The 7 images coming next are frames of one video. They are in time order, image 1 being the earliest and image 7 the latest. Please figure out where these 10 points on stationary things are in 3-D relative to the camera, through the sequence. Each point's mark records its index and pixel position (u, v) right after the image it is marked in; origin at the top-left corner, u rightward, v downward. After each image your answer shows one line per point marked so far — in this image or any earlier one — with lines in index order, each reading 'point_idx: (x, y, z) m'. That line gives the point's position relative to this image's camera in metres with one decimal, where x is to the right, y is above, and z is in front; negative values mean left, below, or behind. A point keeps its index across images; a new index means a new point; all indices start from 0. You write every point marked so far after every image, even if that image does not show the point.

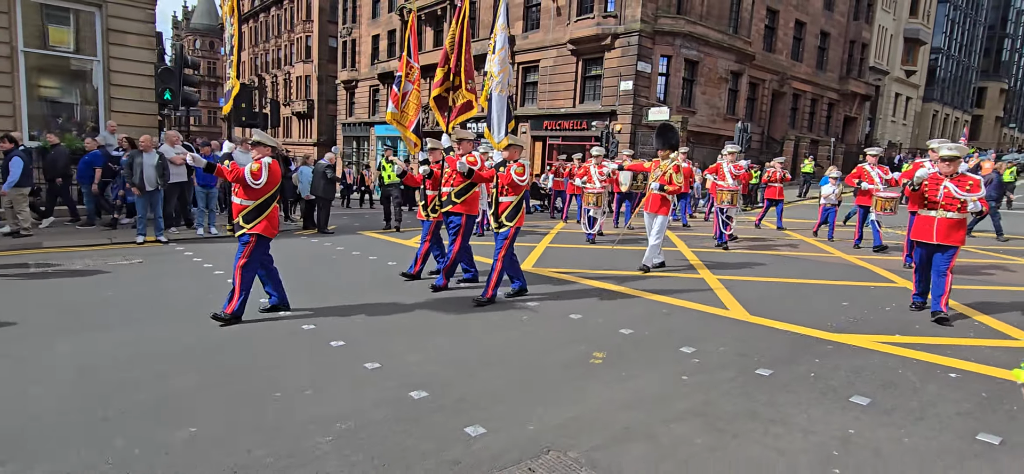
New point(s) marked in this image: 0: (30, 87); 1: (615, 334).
0: (-11.2, +3.5, +13.3) m
1: (+0.9, -0.9, +5.1) m
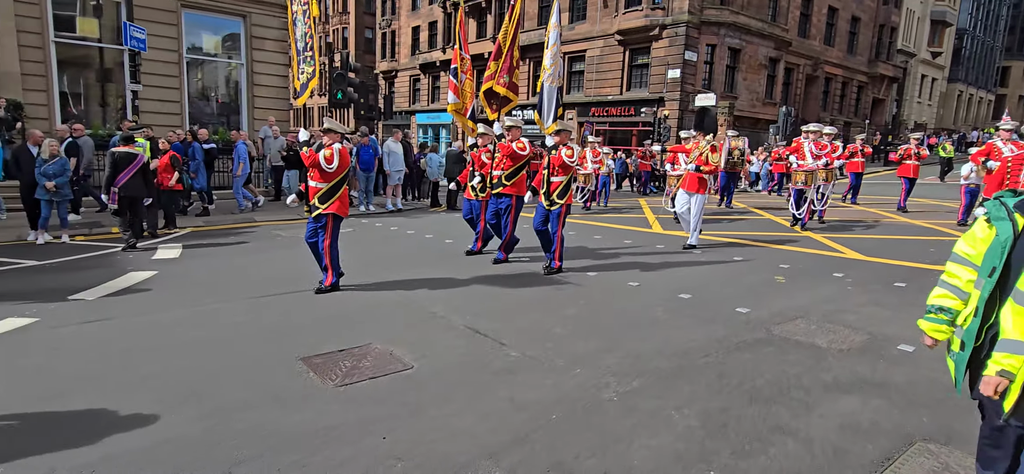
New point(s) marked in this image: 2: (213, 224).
0: (-8.7, +4.0, +15.4) m
1: (+3.3, -0.4, +7.1) m
2: (-5.9, +0.3, +11.3) m
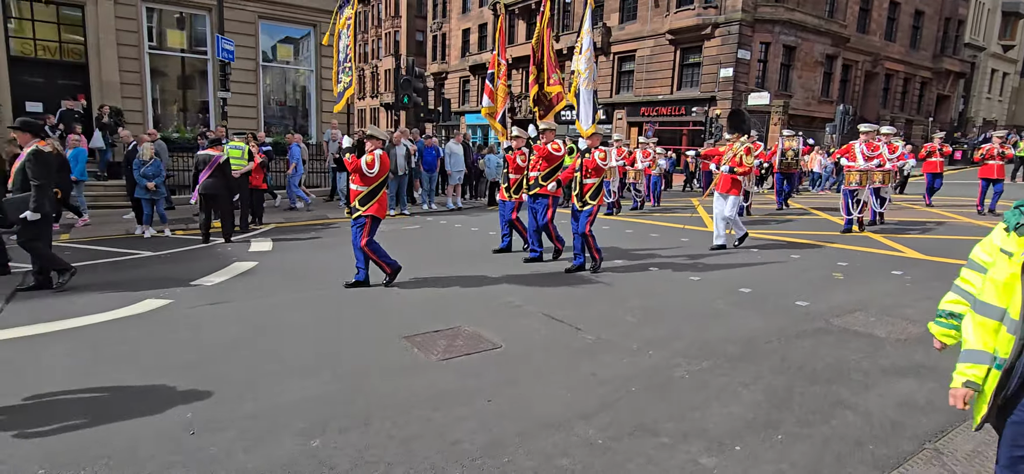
0: (-7.1, +4.2, +16.5) m
1: (+4.2, -0.4, +7.3) m
2: (-4.7, +0.4, +12.2) m
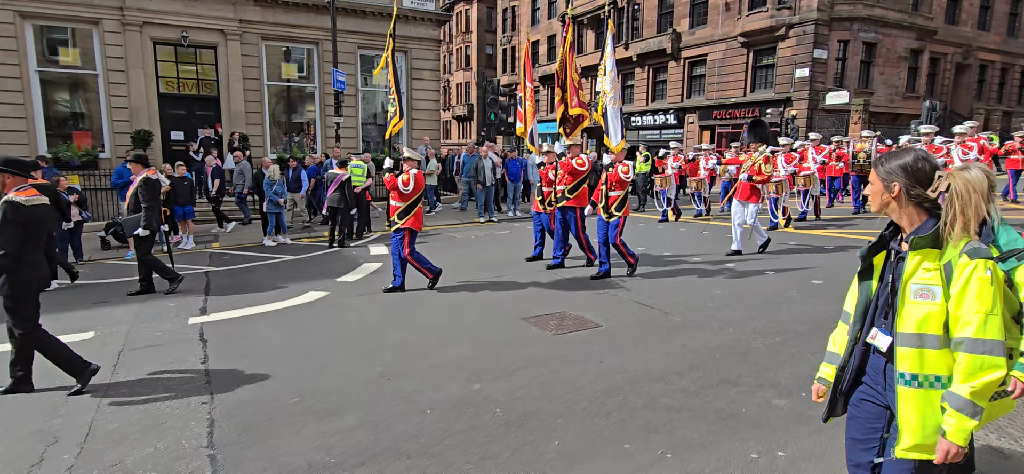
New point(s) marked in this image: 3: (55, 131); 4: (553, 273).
0: (-4.7, +3.9, +18.3) m
1: (+5.4, -0.3, +7.8) m
2: (-2.8, +0.2, +13.7) m
3: (-11.8, +2.8, +14.6) m
4: (+0.6, -0.5, +8.7) m
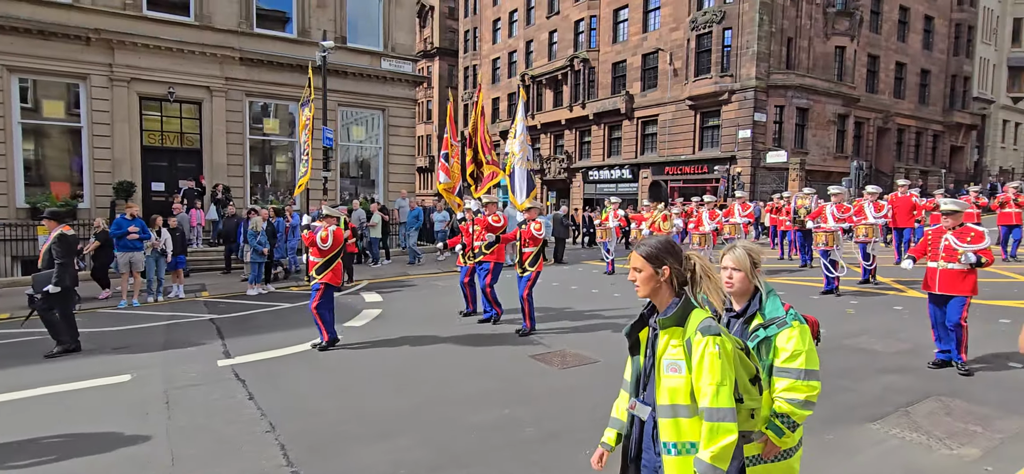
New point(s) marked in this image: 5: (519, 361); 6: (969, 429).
0: (-5.7, +2.3, +19.0) m
1: (+5.3, -1.1, +9.0) m
2: (-3.3, -1.0, +14.2) m
3: (-12.4, +1.5, +14.7) m
4: (+0.4, -1.3, +9.5) m
5: (+0.1, -1.4, +6.5) m
6: (+3.7, -1.6, +4.6) m
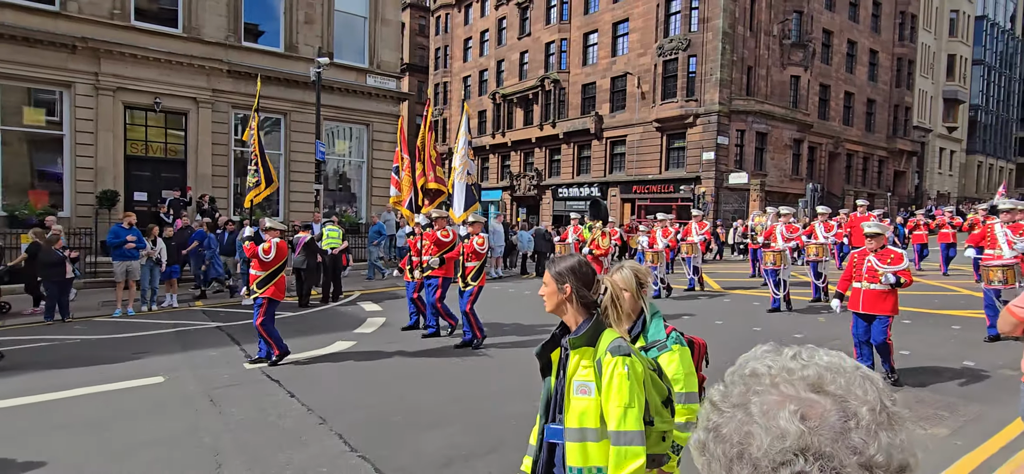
0: (-6.3, +1.9, +19.2) m
1: (+5.4, -1.3, +9.9) m
2: (-3.7, -1.3, +14.5) m
3: (-12.7, +1.2, +14.4) m
4: (+0.4, -1.5, +10.1) m
5: (+0.3, -1.6, +7.0) m
6: (+4.0, -1.7, +5.4) m
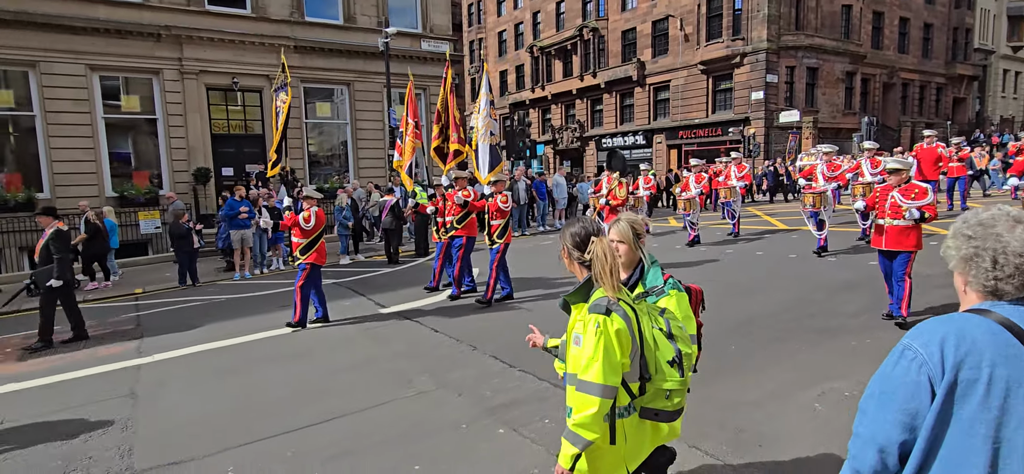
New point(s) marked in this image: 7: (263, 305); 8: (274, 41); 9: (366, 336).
0: (-4.3, +3.2, +20.2) m
1: (+6.9, -0.1, +10.4) m
2: (-1.8, -0.2, +15.5) m
3: (-11.0, +1.8, +15.8) m
4: (+2.0, -0.6, +10.9) m
5: (+1.6, -0.8, +7.9) m
6: (+5.3, -0.9, +6.0) m
7: (-4.1, -1.1, +9.3) m
8: (-7.3, +6.0, +17.3) m
9: (-1.8, -1.2, +6.9) m
